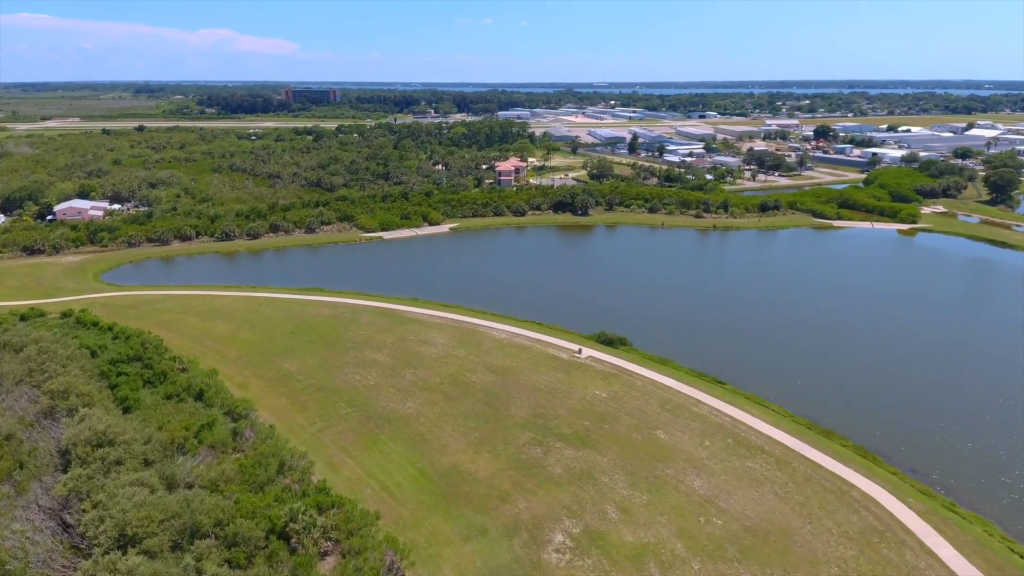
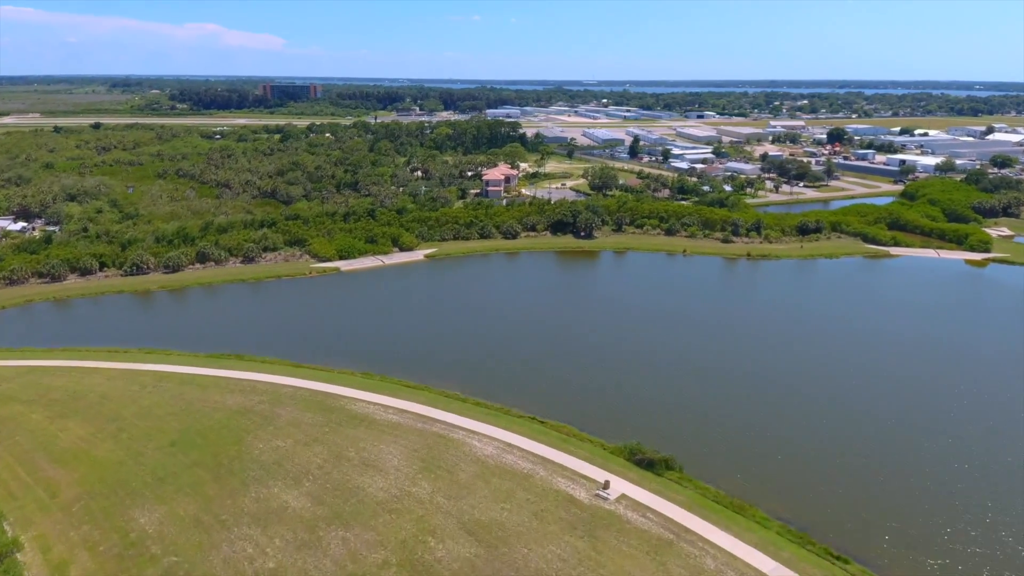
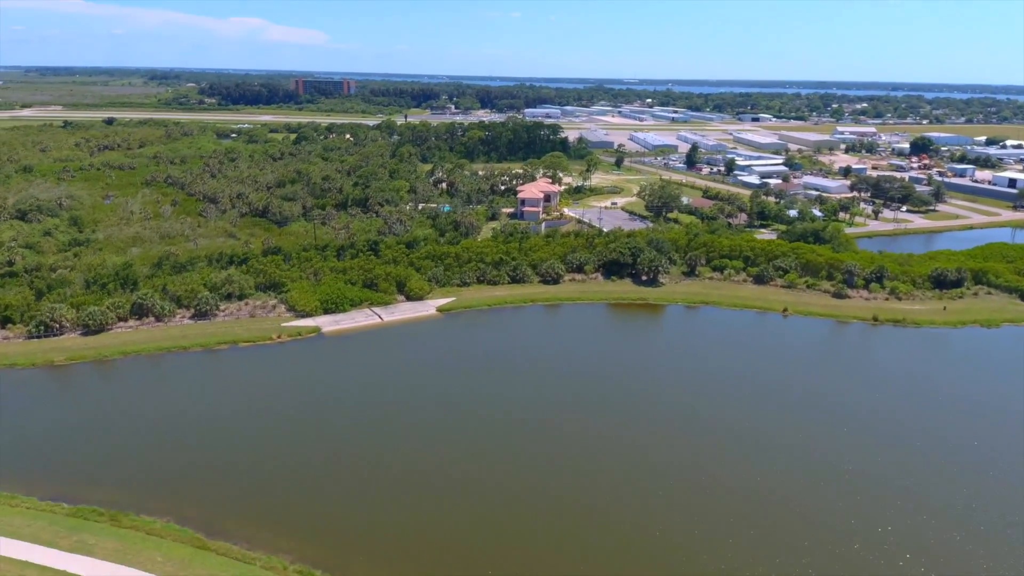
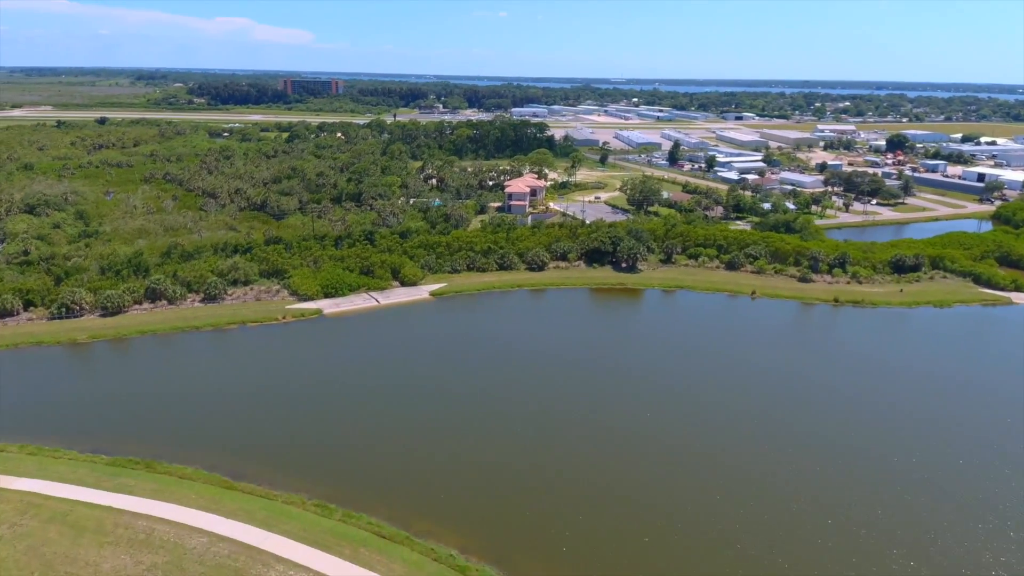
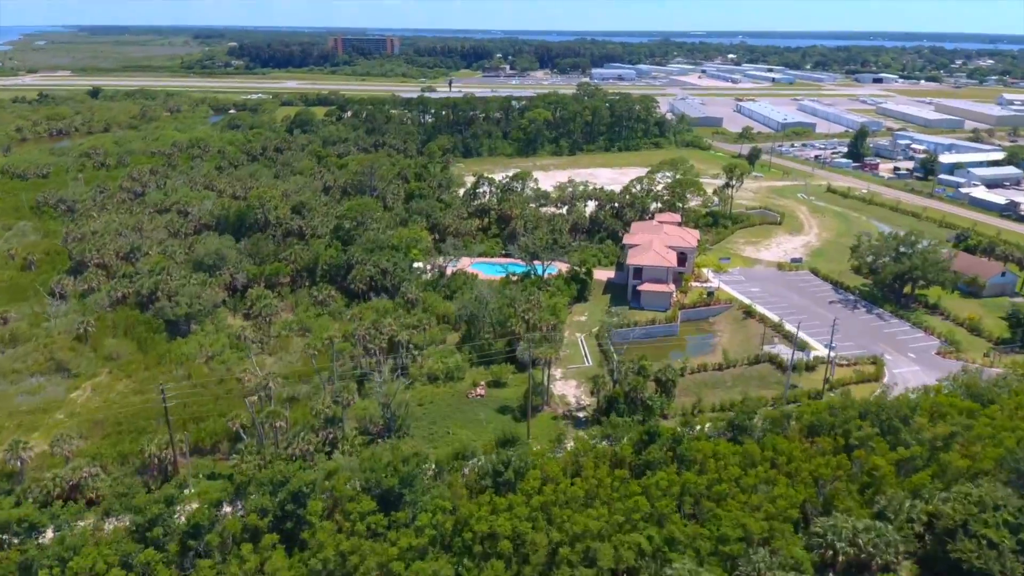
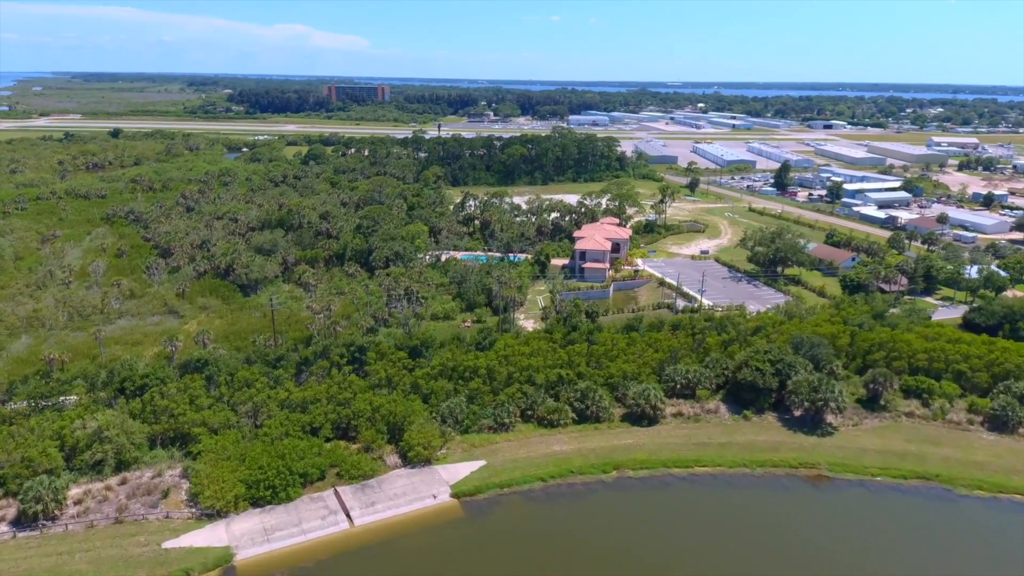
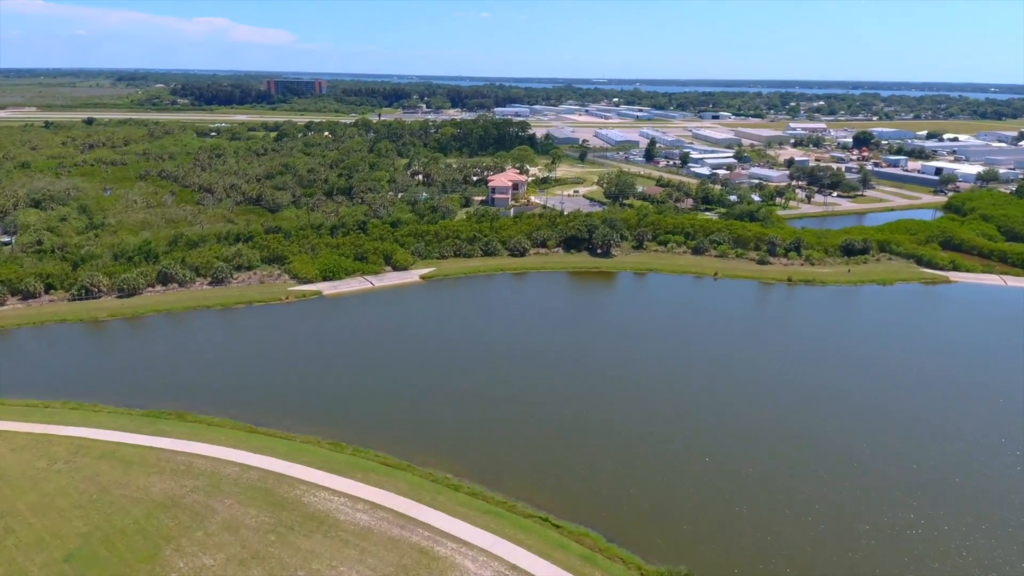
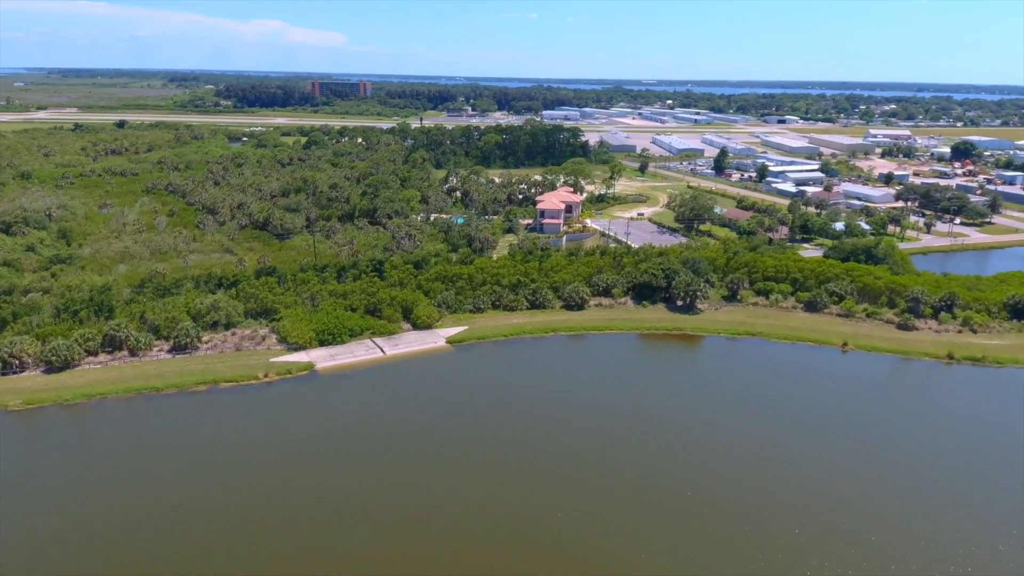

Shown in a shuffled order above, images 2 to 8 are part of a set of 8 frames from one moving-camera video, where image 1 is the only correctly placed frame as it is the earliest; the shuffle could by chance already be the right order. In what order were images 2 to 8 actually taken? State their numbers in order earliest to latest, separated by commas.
2, 7, 4, 3, 8, 6, 5
